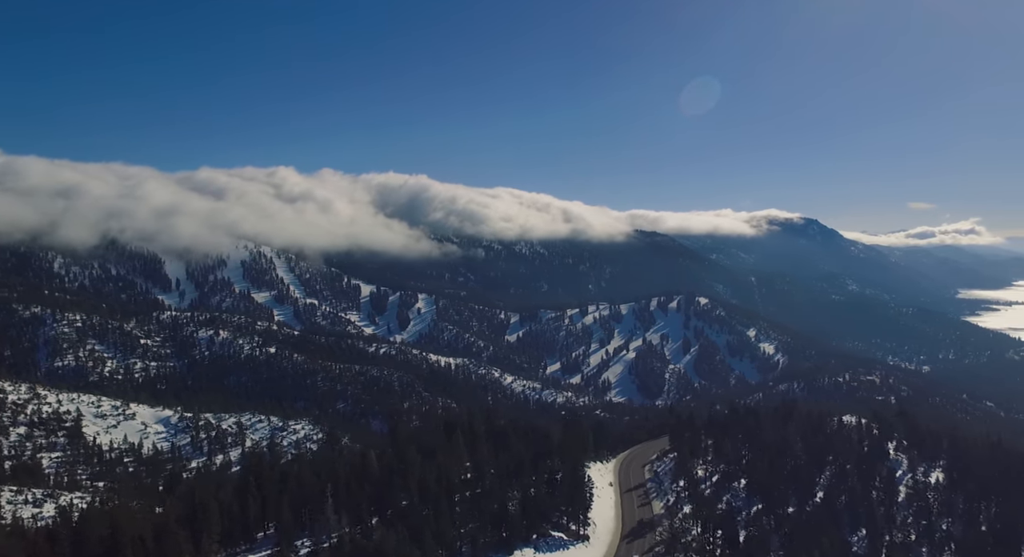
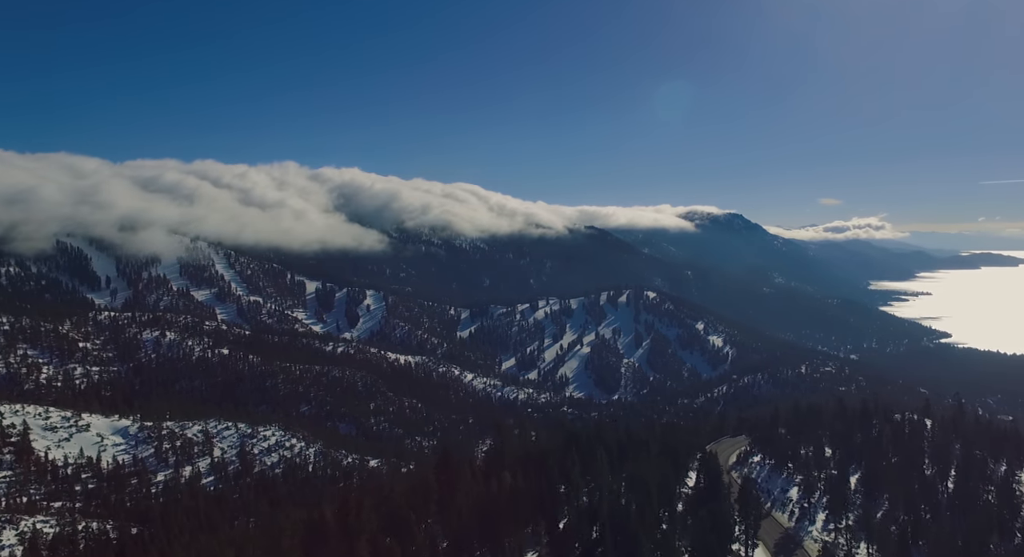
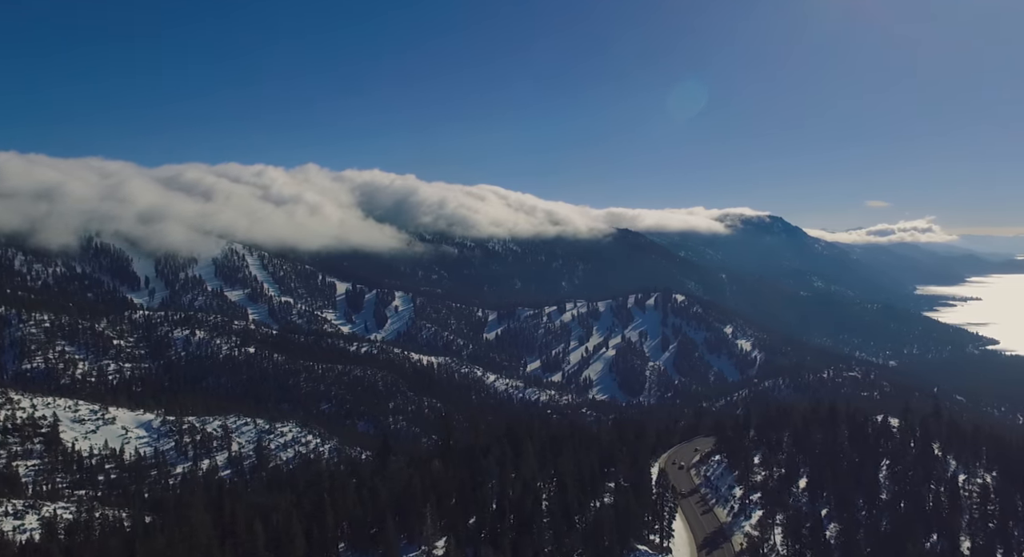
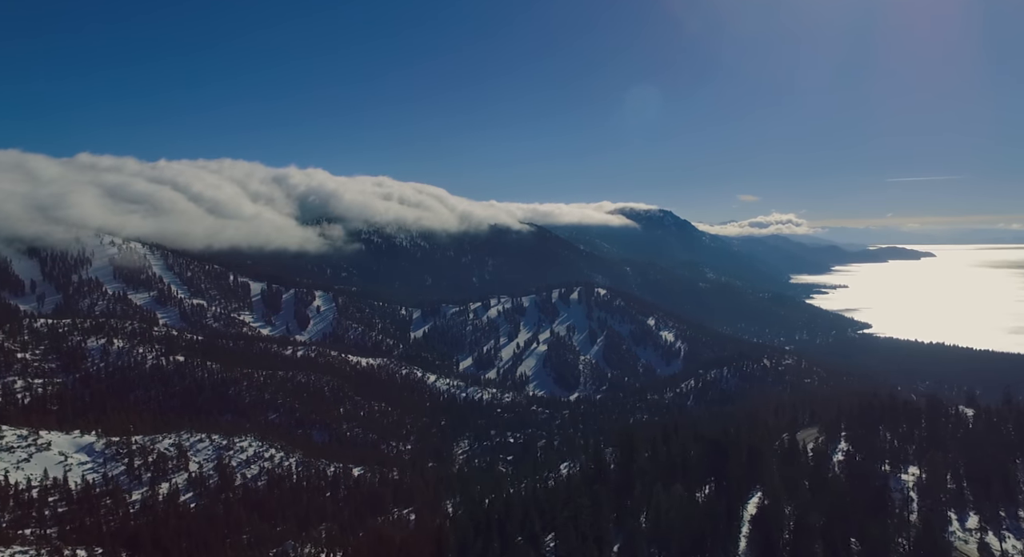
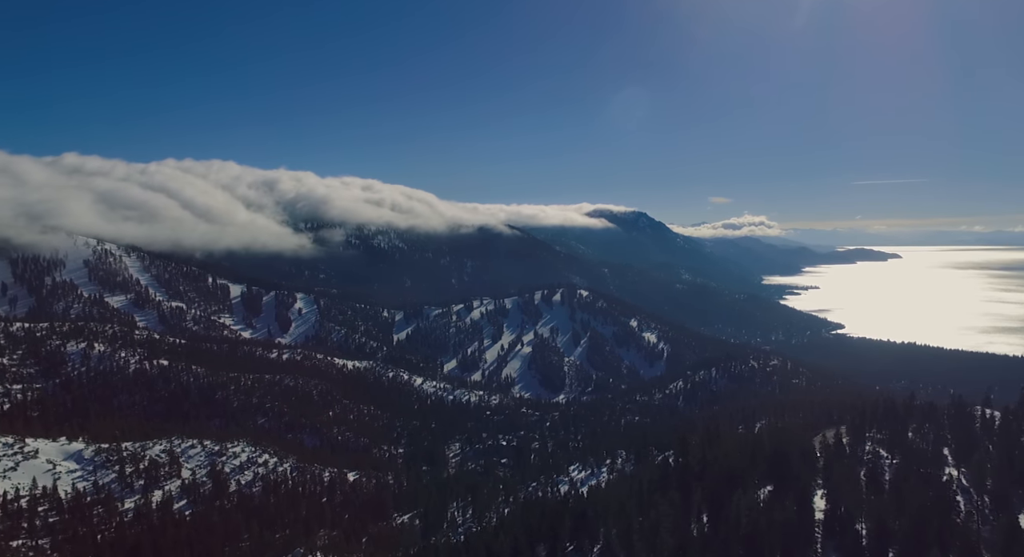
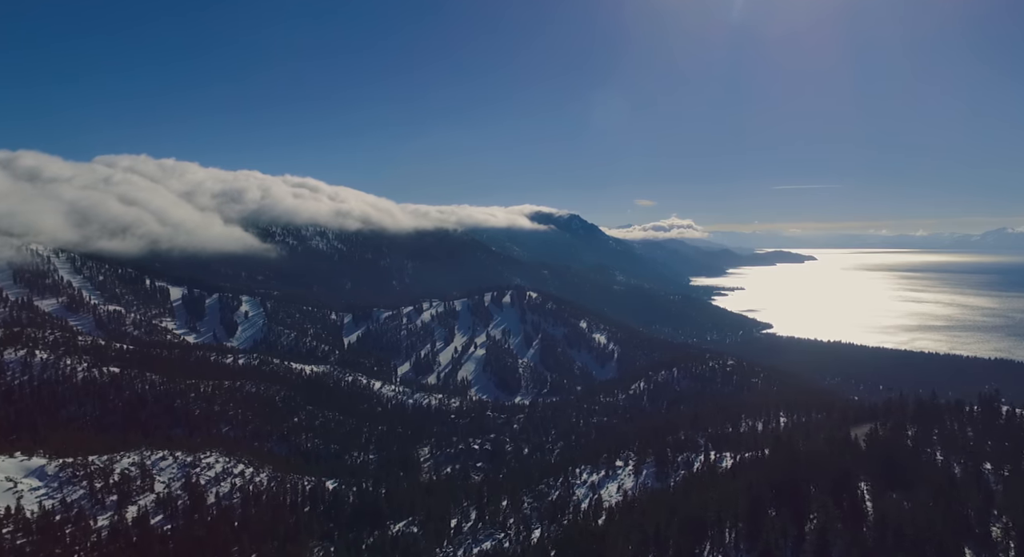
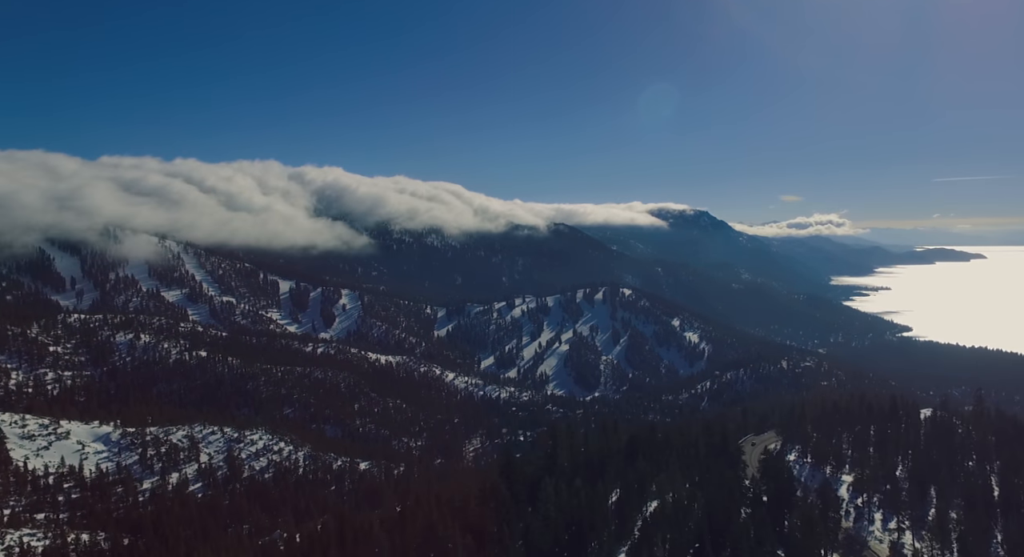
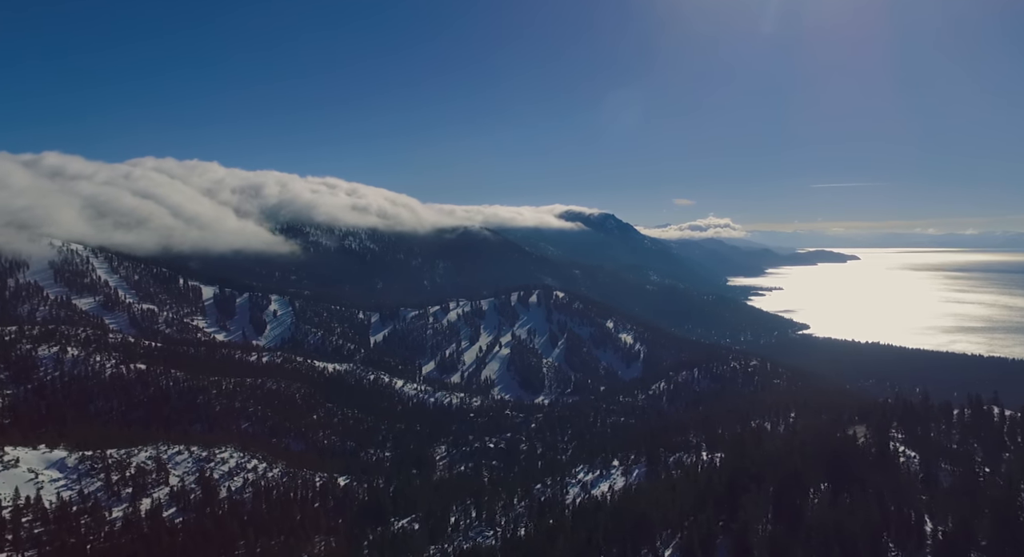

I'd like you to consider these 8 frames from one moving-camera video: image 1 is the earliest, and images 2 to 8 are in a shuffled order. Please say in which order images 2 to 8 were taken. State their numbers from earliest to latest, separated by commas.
3, 2, 7, 4, 5, 8, 6
